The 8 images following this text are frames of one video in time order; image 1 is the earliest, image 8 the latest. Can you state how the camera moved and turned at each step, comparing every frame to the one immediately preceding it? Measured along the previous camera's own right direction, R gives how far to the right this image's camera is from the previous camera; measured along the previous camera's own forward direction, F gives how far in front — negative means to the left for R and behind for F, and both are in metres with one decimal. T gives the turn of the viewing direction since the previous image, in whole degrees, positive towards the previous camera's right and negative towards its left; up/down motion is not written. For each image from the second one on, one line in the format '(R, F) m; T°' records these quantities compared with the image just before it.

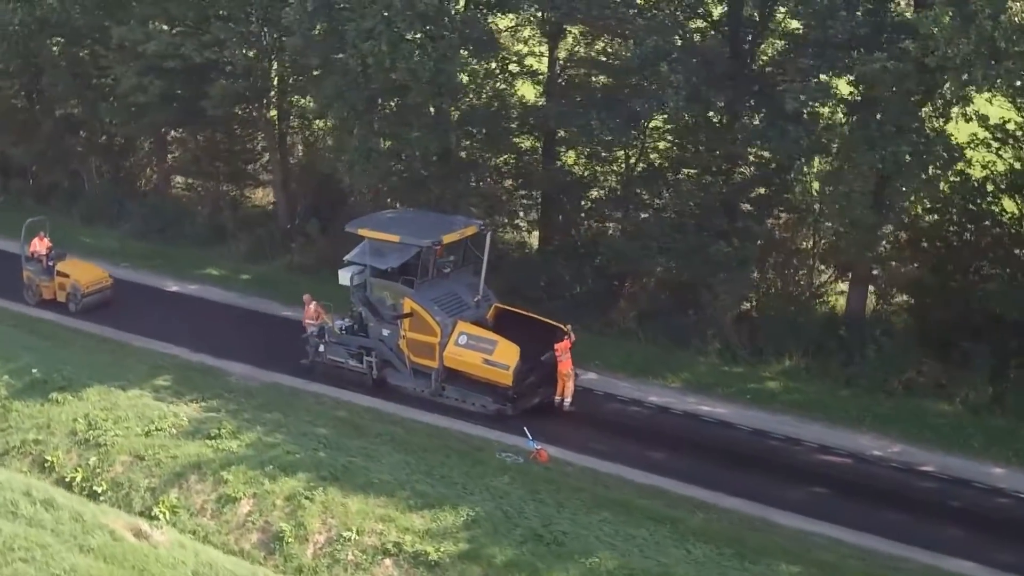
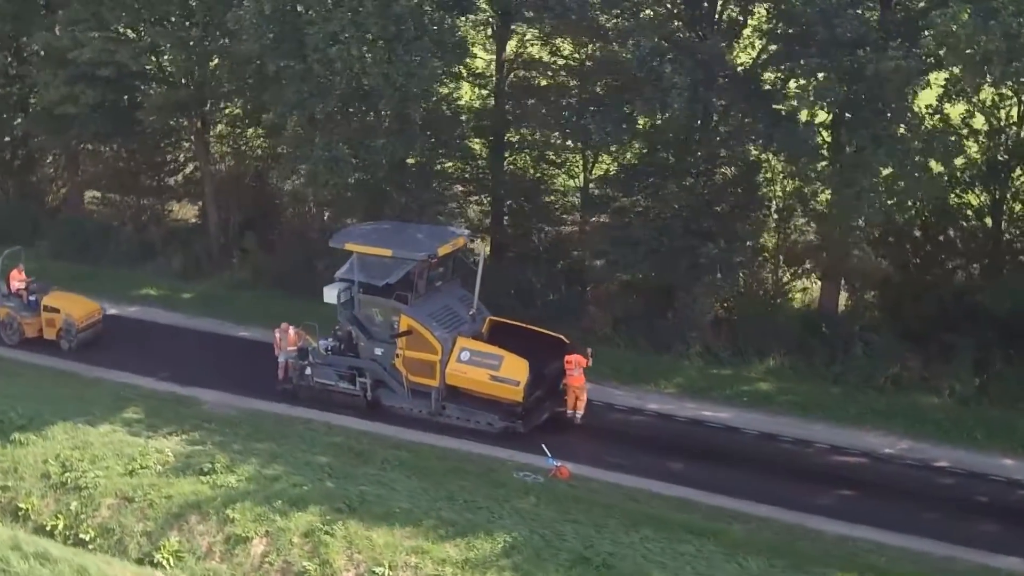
(-2.0, +0.7) m; +7°
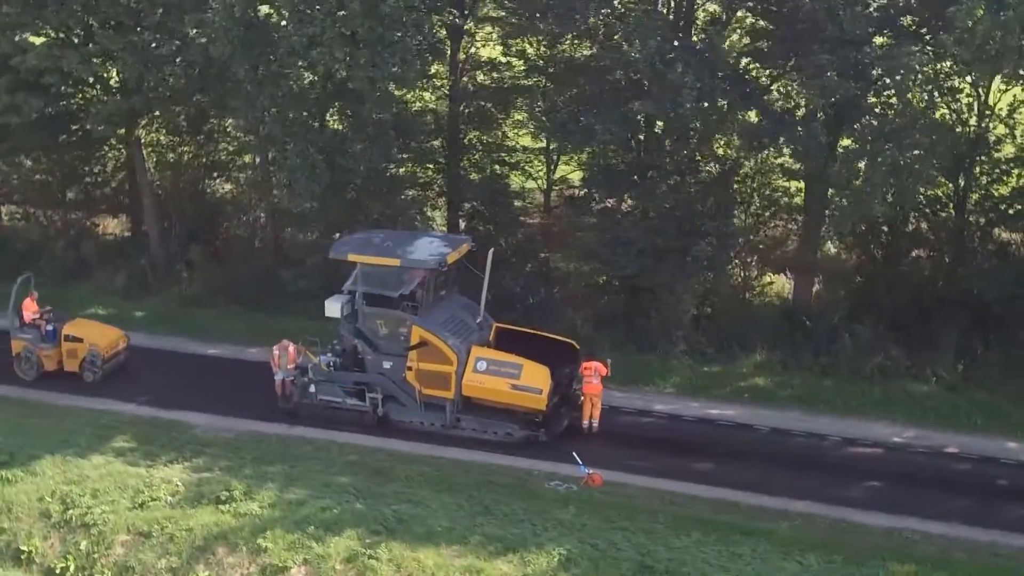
(-2.1, +0.5) m; +7°
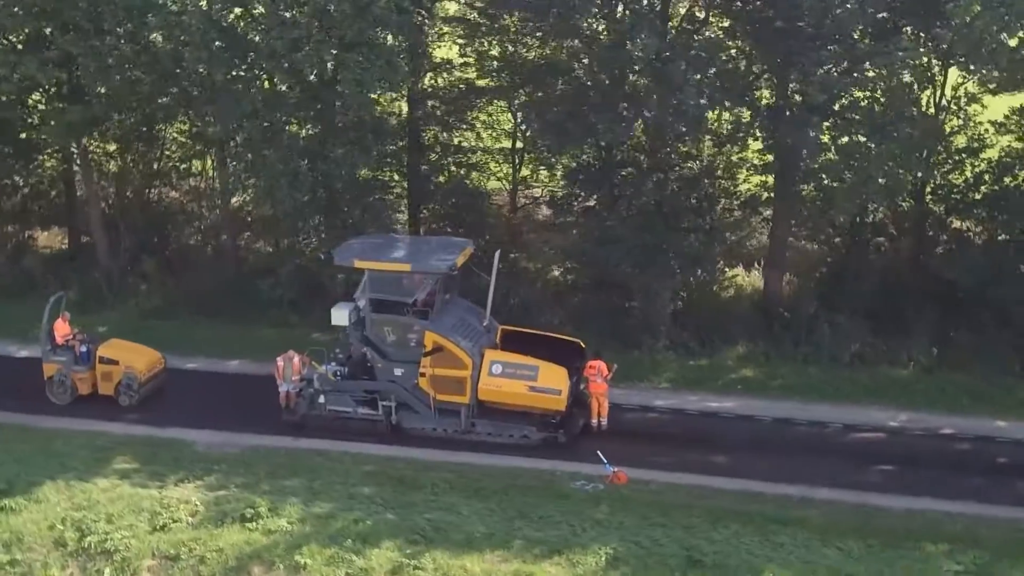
(-1.8, +0.2) m; +6°
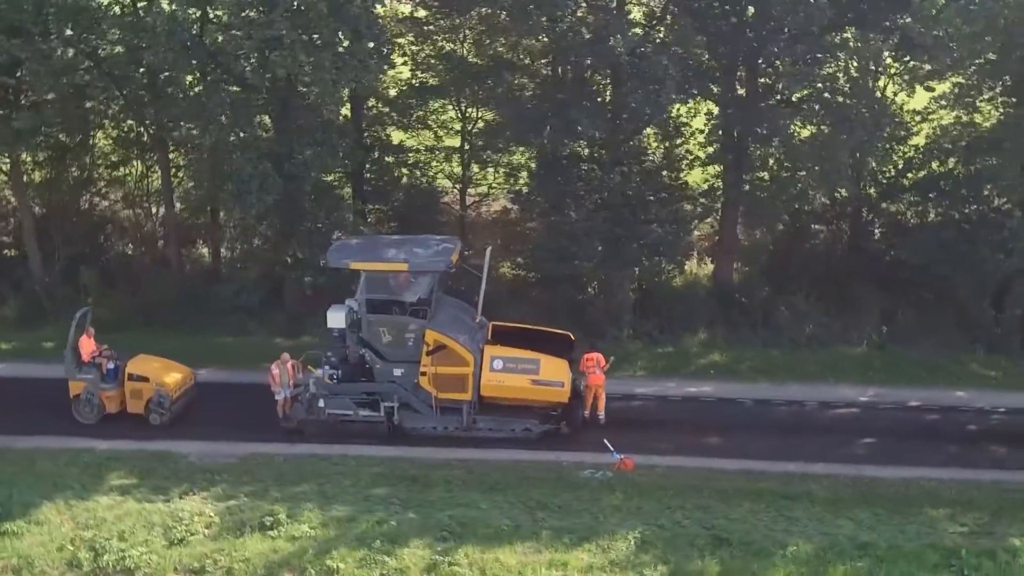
(-1.9, -0.1) m; +7°
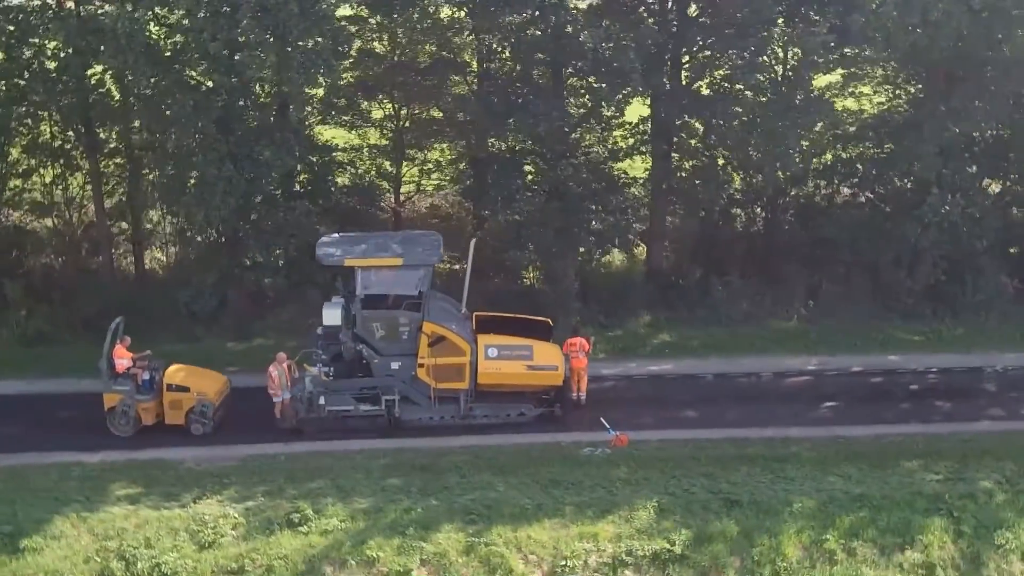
(-2.4, -0.4) m; +9°
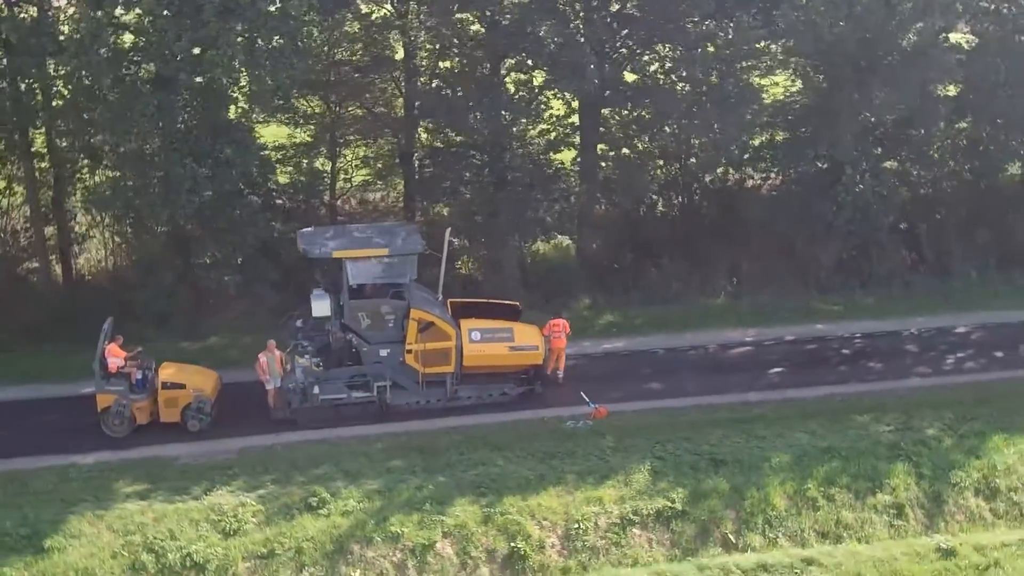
(-2.1, -0.7) m; +8°
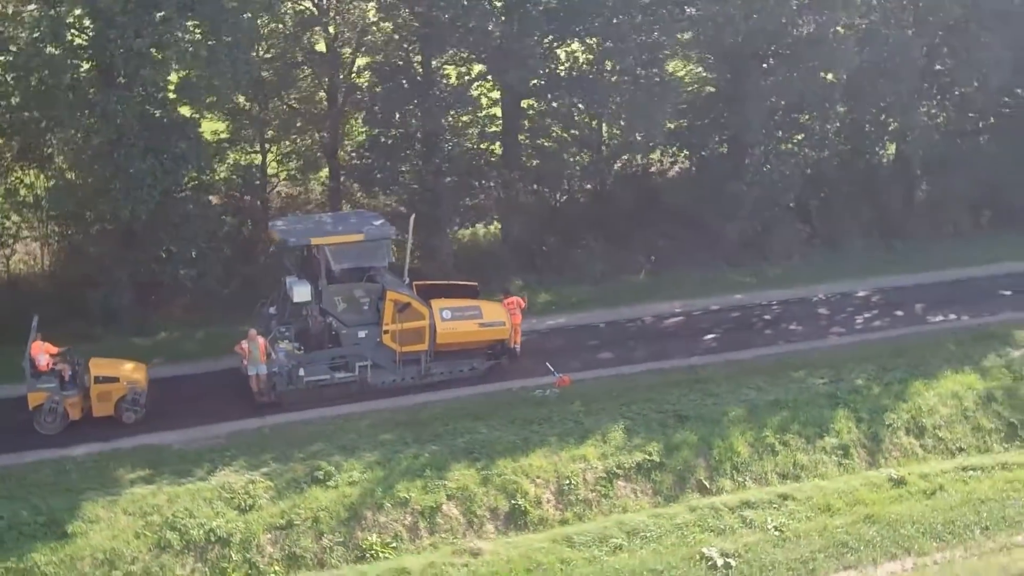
(-2.1, -1.0) m; +8°
